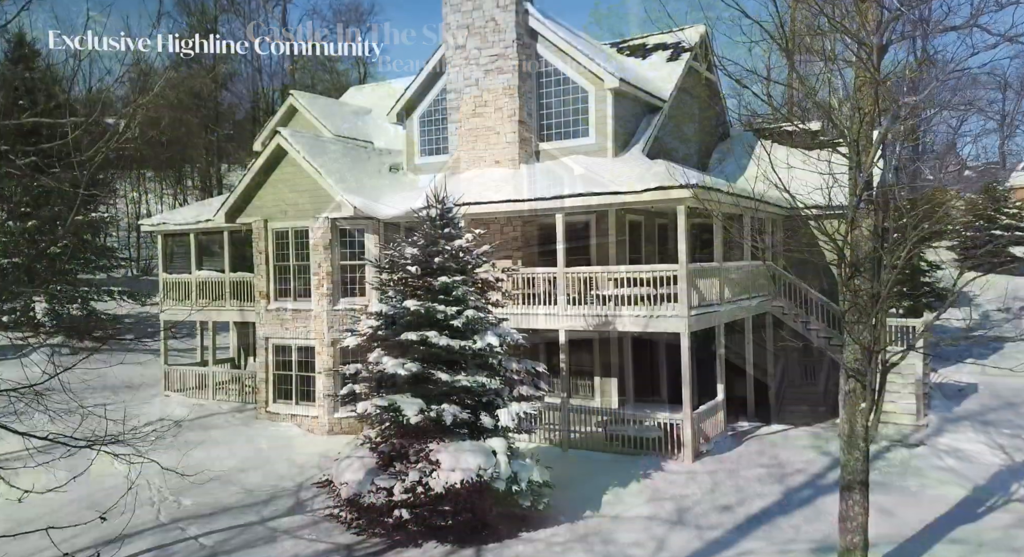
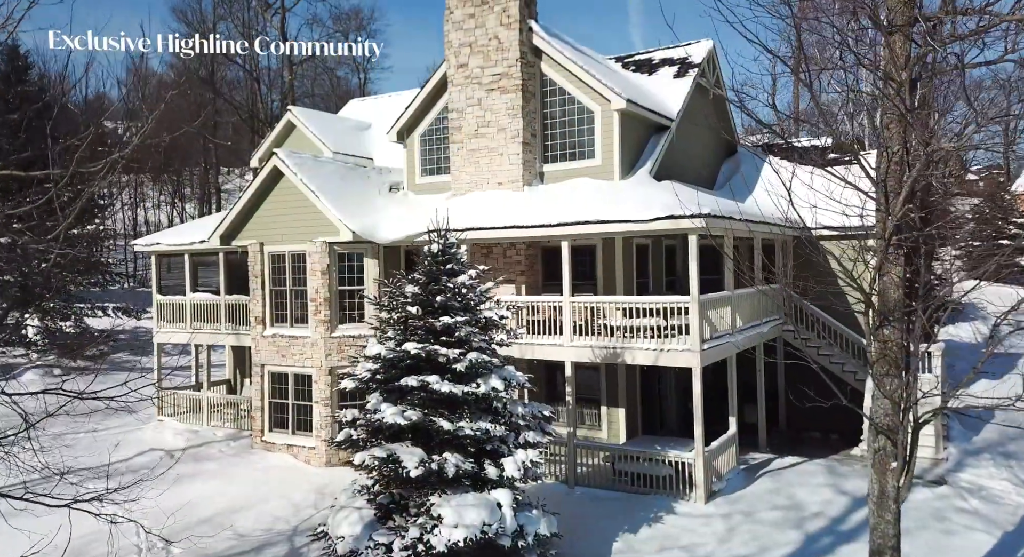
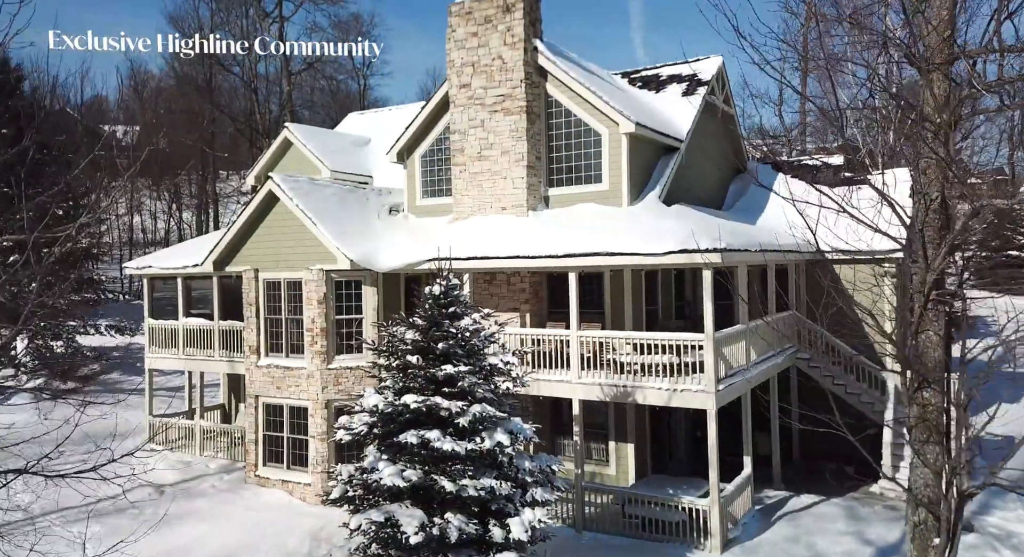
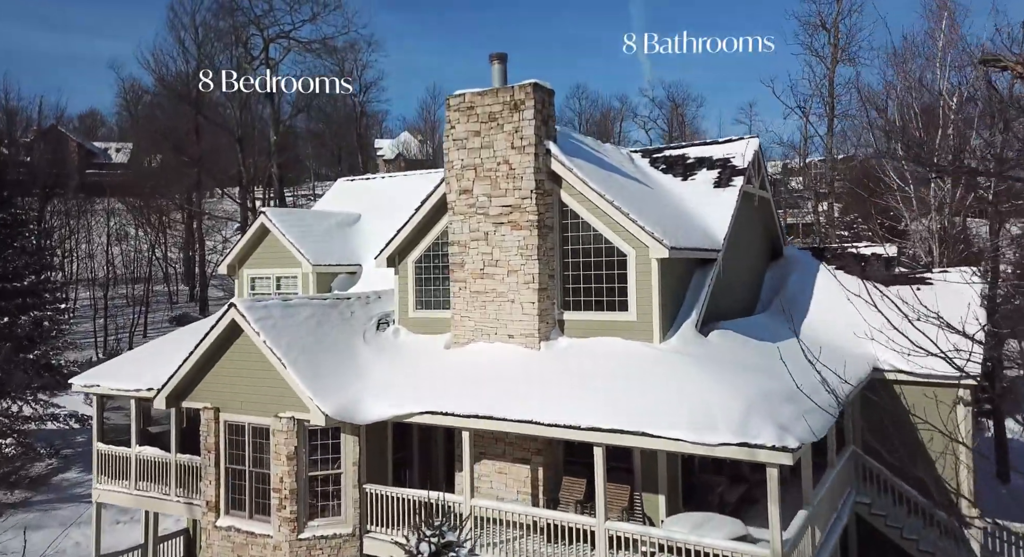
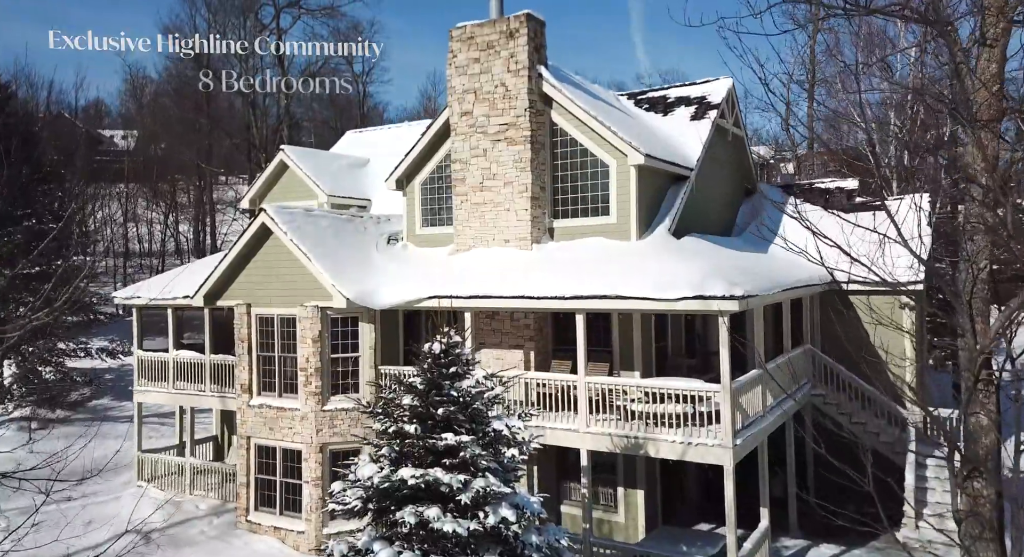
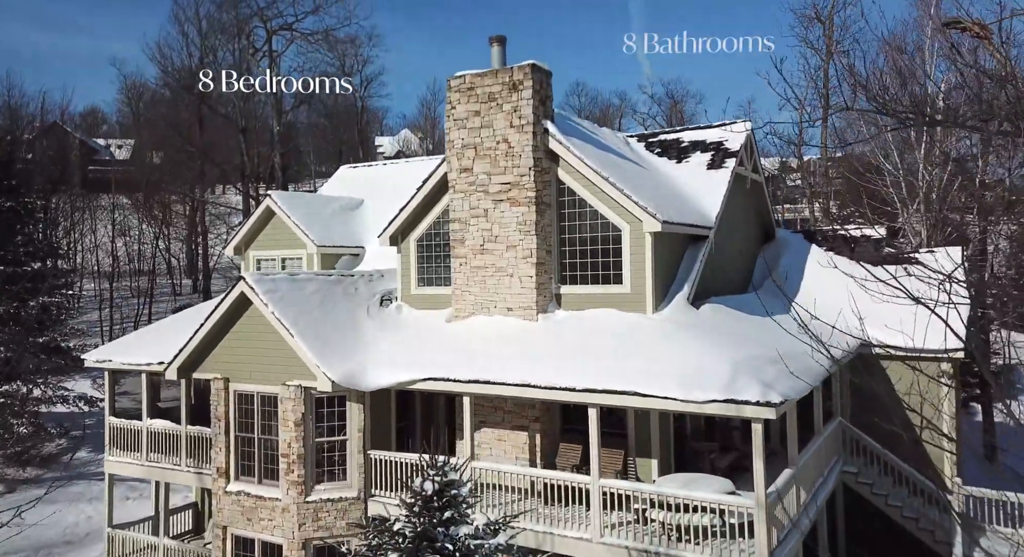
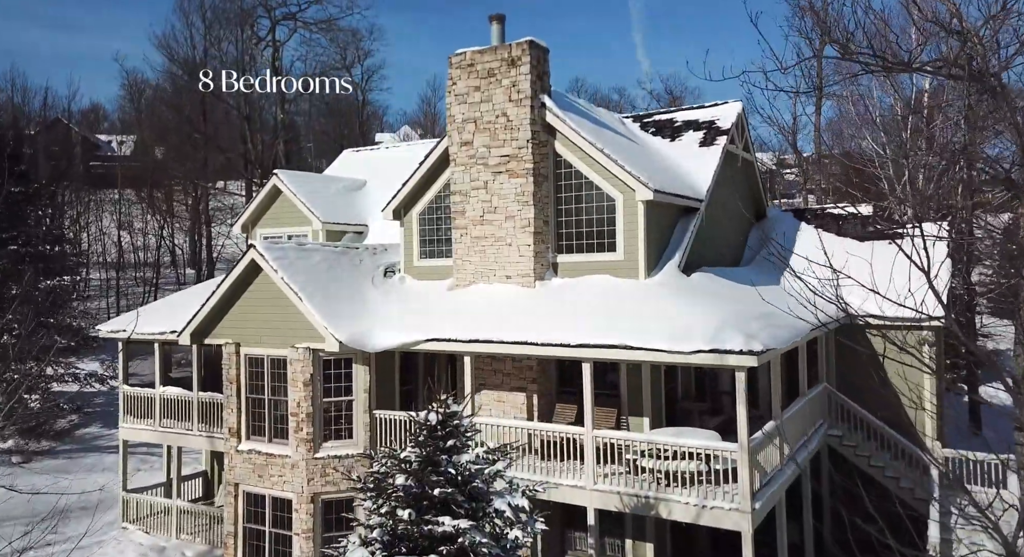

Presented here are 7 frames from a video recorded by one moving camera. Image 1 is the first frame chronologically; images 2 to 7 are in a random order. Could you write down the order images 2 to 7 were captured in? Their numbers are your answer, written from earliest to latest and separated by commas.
2, 3, 5, 7, 6, 4
